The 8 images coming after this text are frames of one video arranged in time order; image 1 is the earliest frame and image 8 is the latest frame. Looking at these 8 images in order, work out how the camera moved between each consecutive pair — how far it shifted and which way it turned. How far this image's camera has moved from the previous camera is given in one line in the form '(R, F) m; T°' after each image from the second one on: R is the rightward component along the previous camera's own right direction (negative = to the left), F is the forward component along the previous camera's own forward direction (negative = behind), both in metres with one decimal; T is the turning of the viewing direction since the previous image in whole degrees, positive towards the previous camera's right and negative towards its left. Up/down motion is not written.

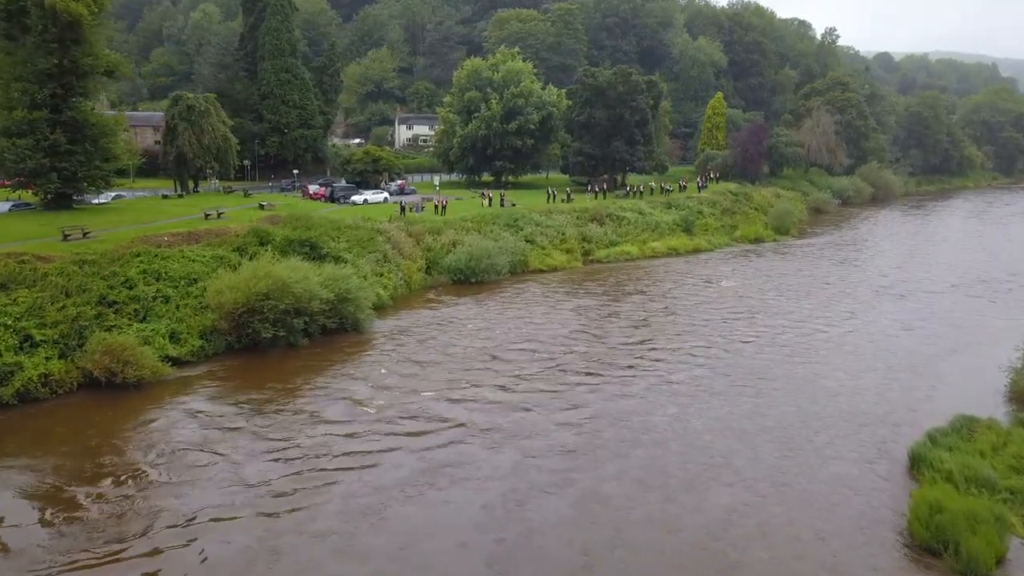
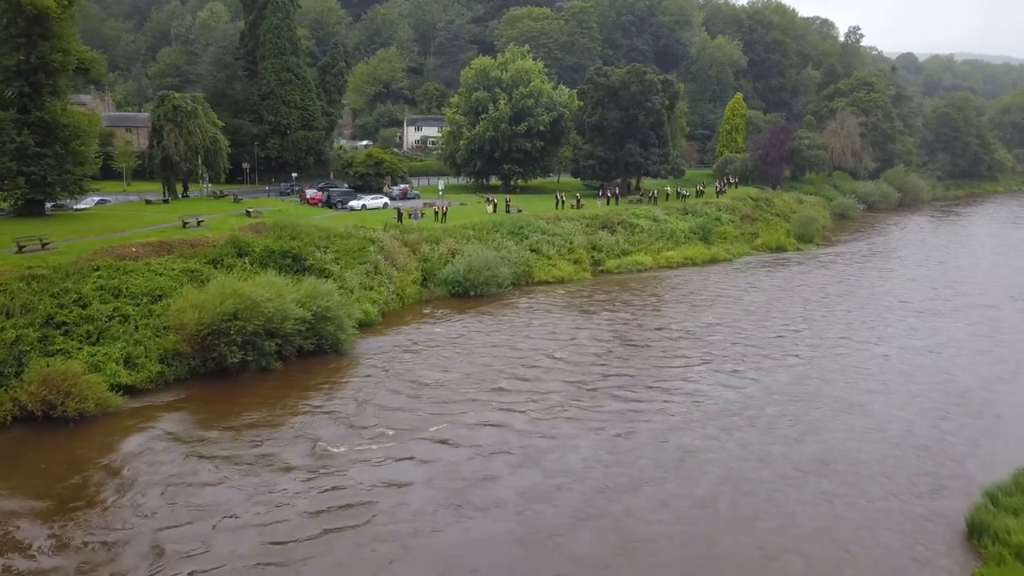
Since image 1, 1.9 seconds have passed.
(+0.6, +2.7) m; -1°
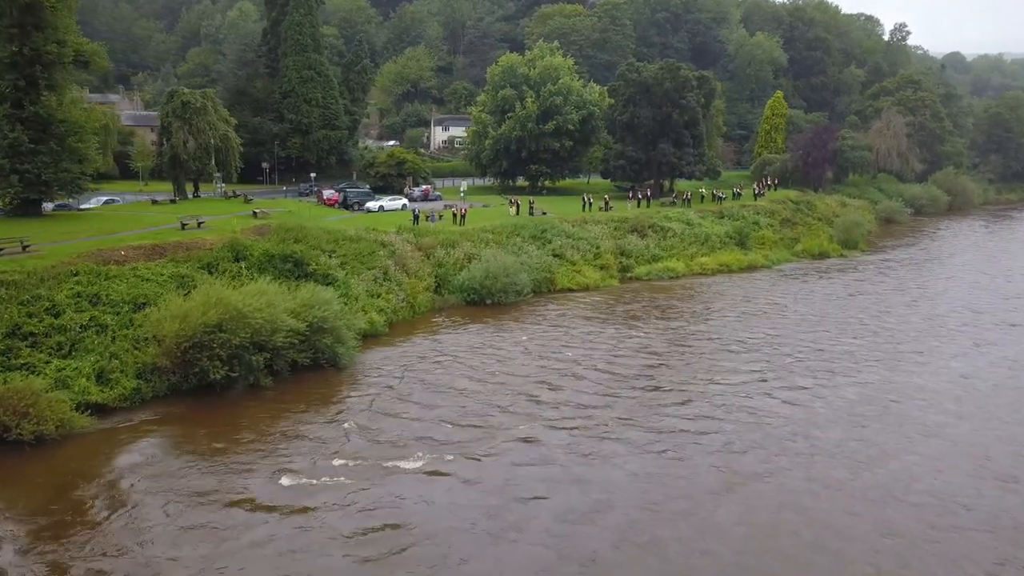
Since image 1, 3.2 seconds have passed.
(+0.6, +2.4) m; -2°
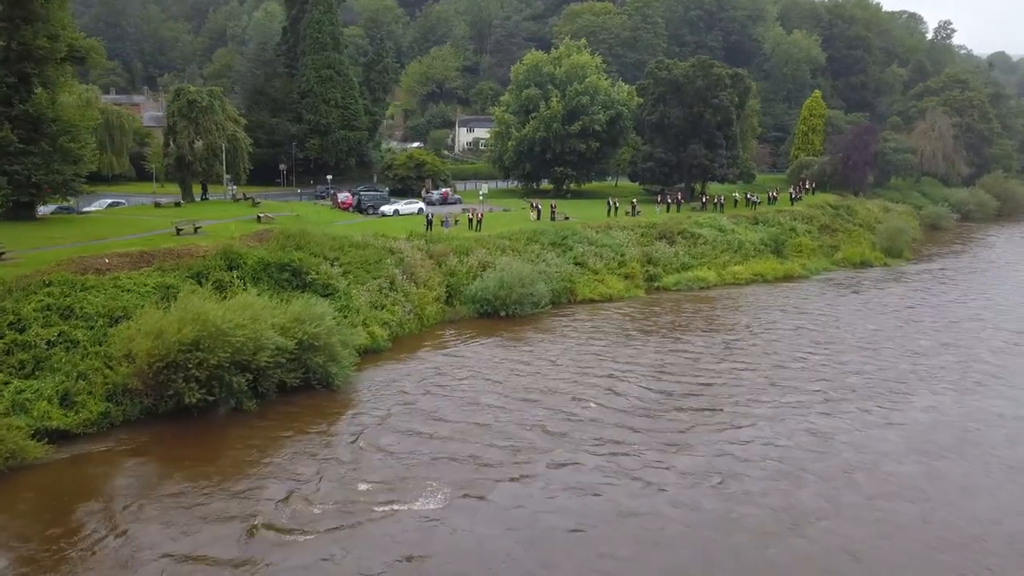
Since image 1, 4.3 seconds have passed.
(+0.5, +2.3) m; -2°
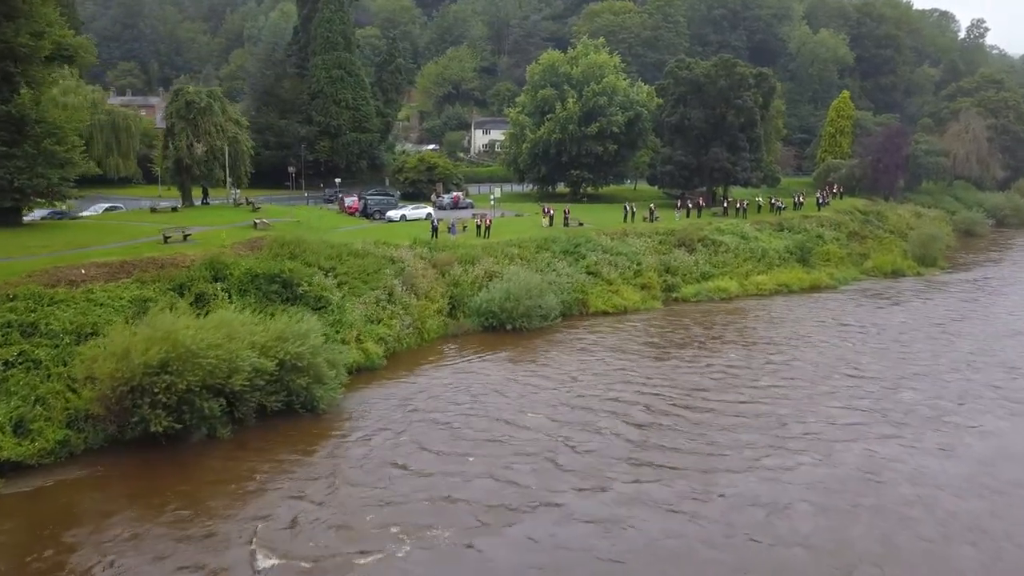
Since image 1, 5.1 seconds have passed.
(+0.5, +1.9) m; -2°
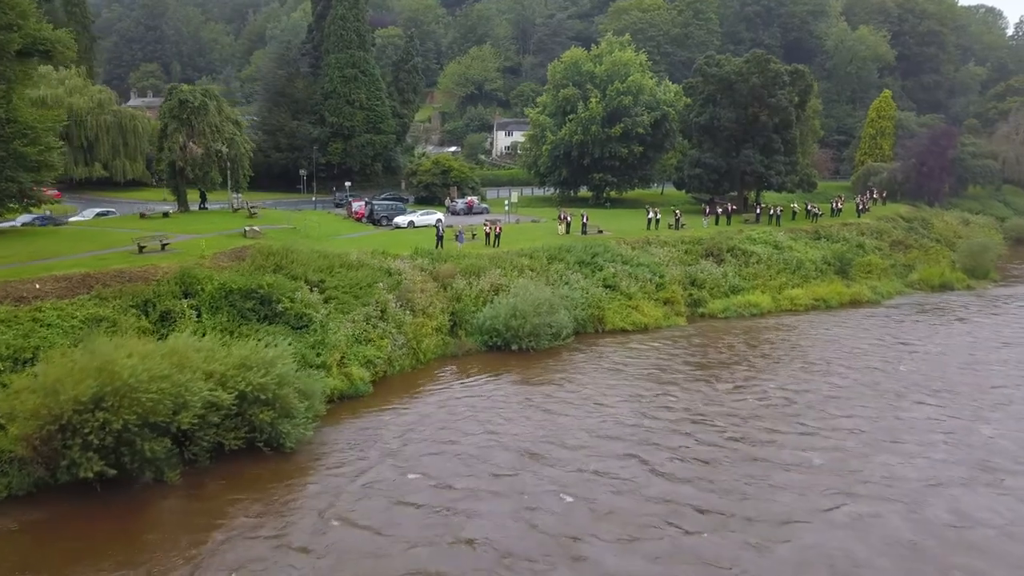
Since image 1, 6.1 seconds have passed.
(+0.8, +2.7) m; -2°
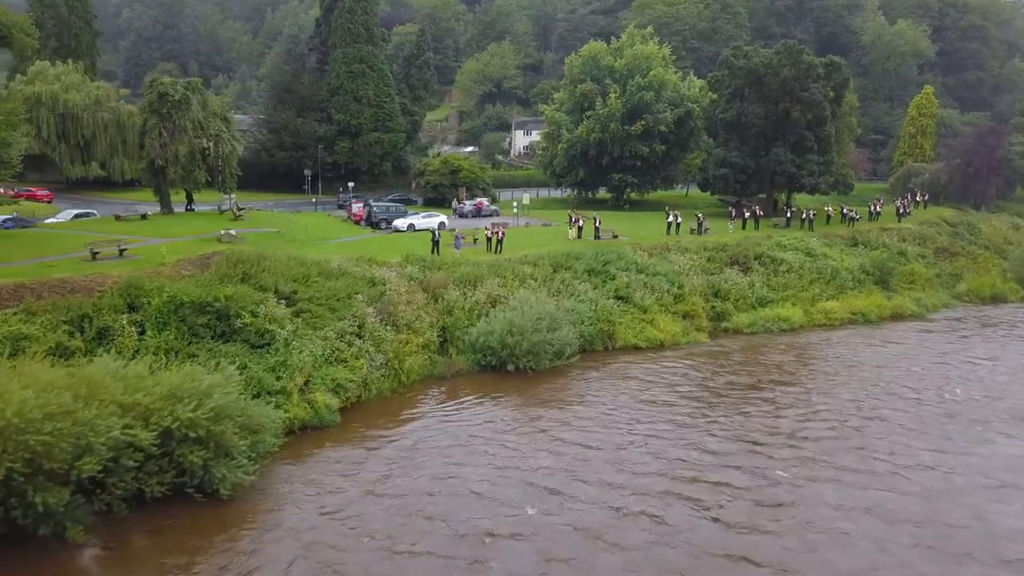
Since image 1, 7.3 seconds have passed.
(+0.9, +2.9) m; -2°
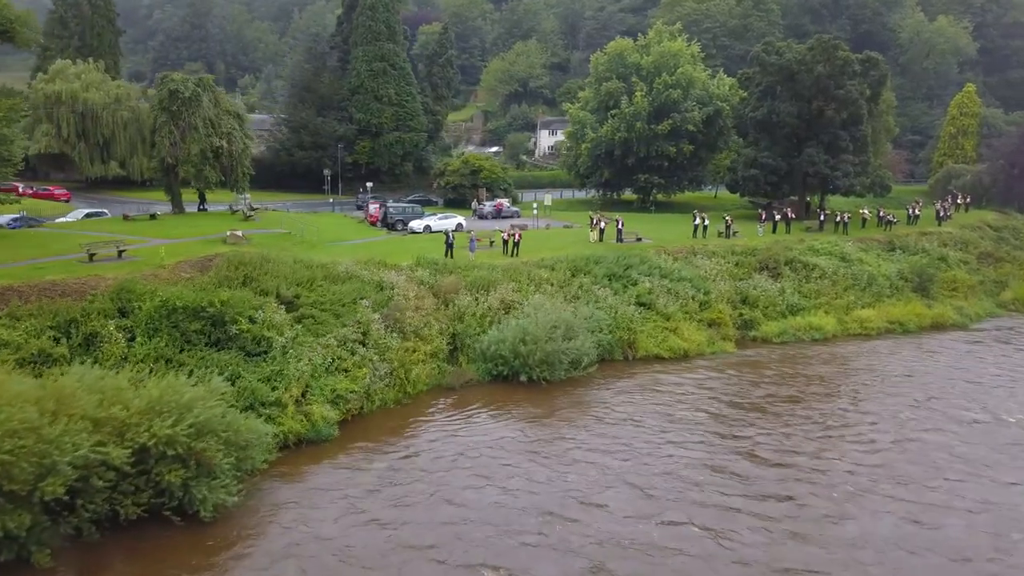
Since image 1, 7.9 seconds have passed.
(+0.4, +1.3) m; -2°
